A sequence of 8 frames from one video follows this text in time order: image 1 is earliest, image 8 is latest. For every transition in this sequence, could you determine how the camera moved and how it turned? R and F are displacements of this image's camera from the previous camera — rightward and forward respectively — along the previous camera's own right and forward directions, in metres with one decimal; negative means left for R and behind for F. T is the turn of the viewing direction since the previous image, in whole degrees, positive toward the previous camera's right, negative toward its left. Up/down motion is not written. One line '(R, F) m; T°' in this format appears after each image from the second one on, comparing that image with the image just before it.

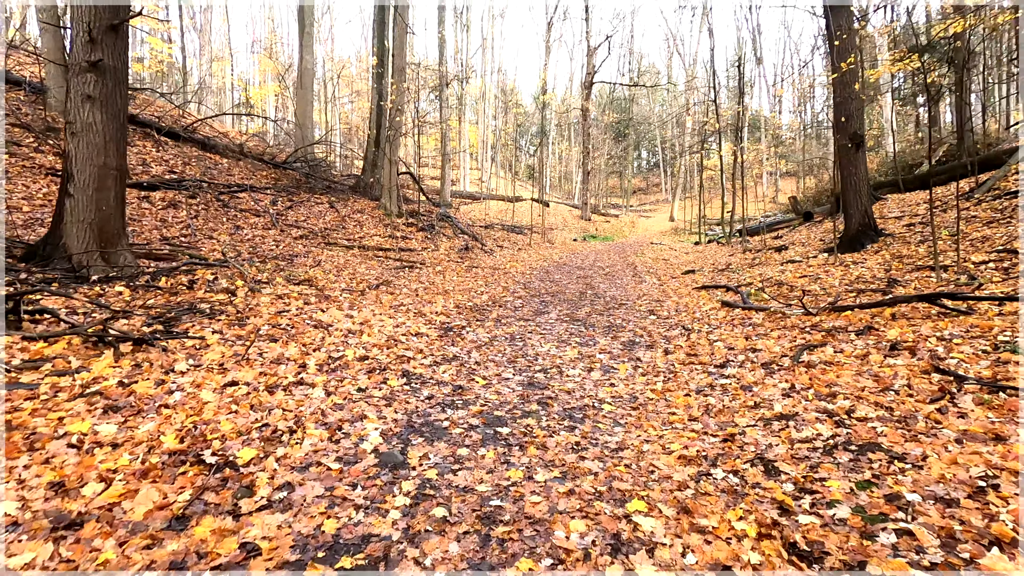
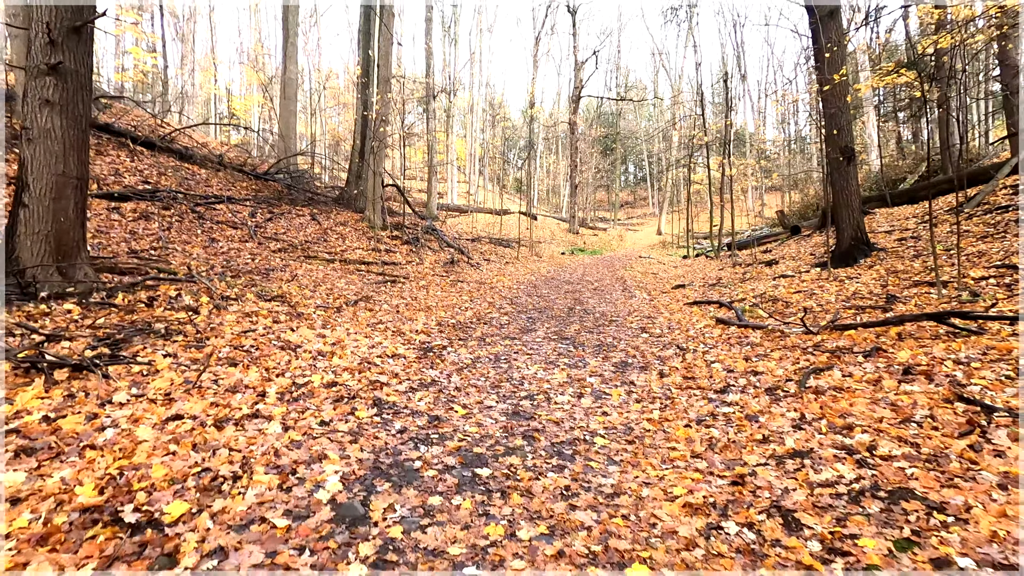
(0.0, +0.4) m; +1°
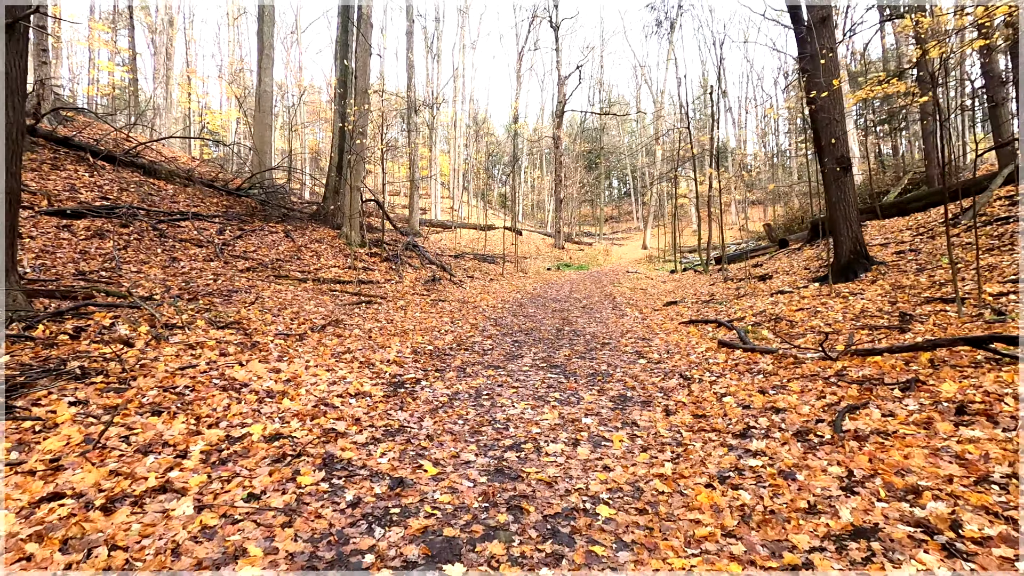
(0.0, +0.7) m; +2°
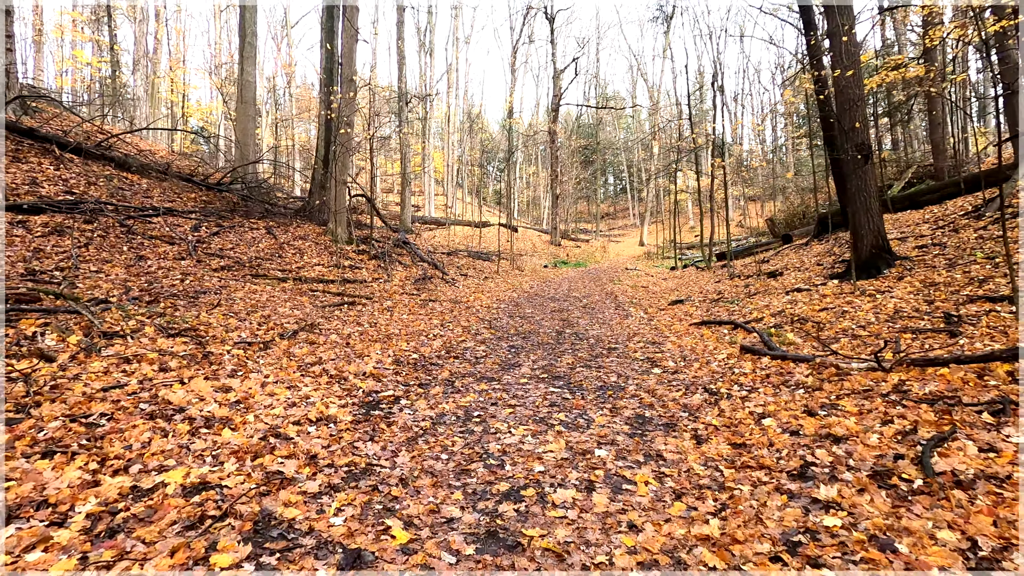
(0.0, +0.8) m; 0°
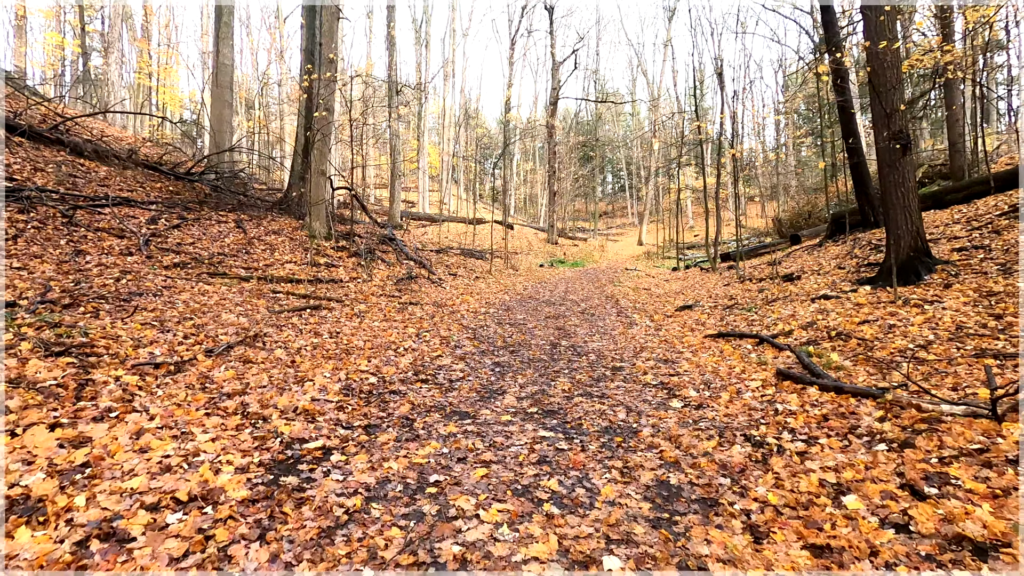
(+0.1, +1.3) m; 0°
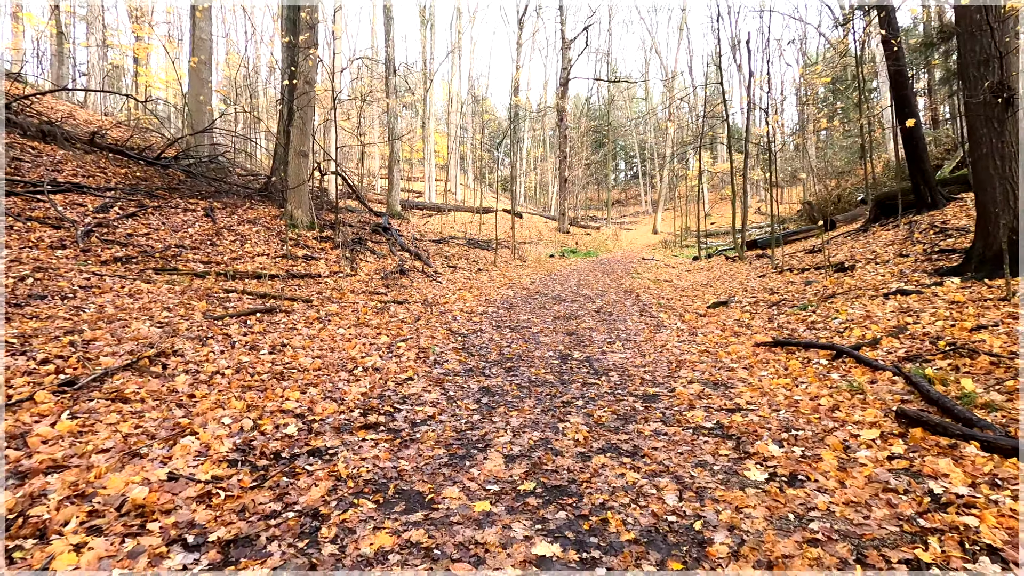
(+0.2, +1.7) m; -1°
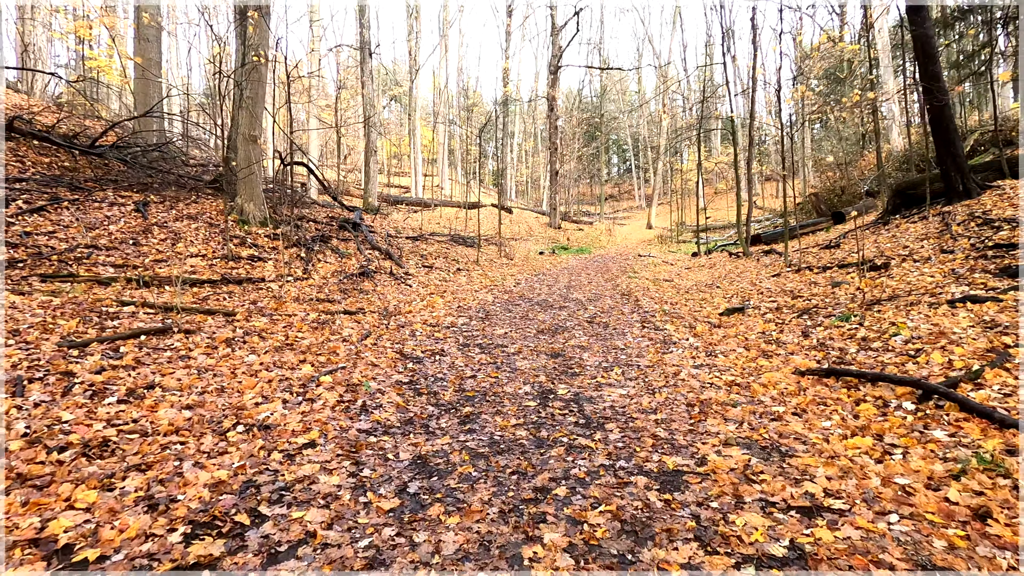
(+0.3, +1.6) m; +1°
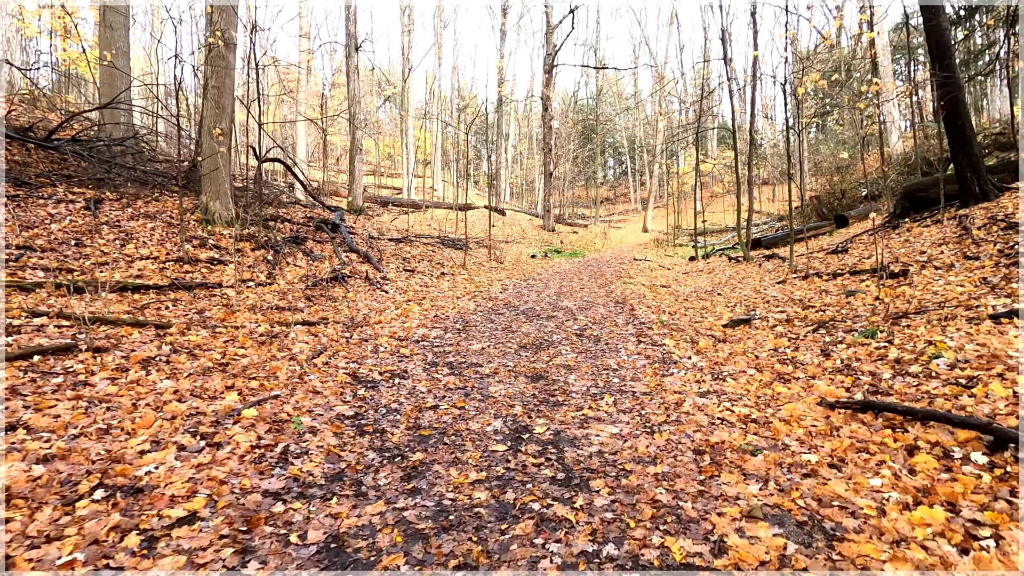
(+0.2, +0.8) m; 0°
